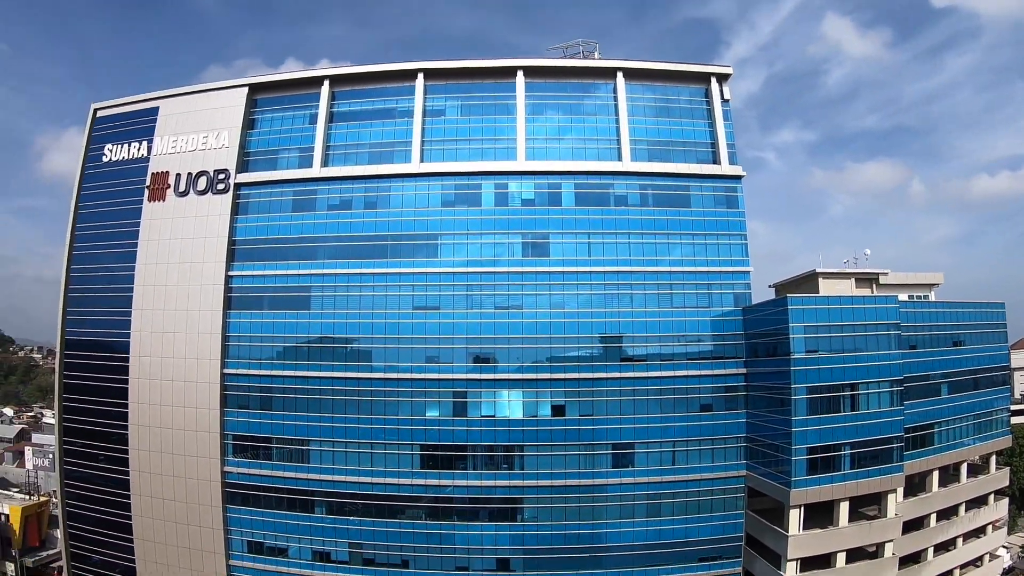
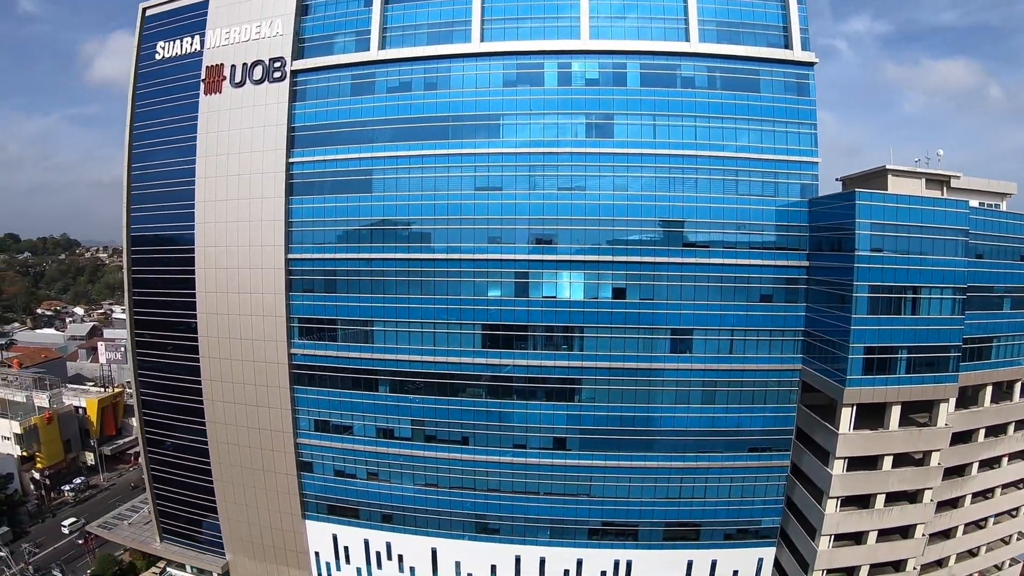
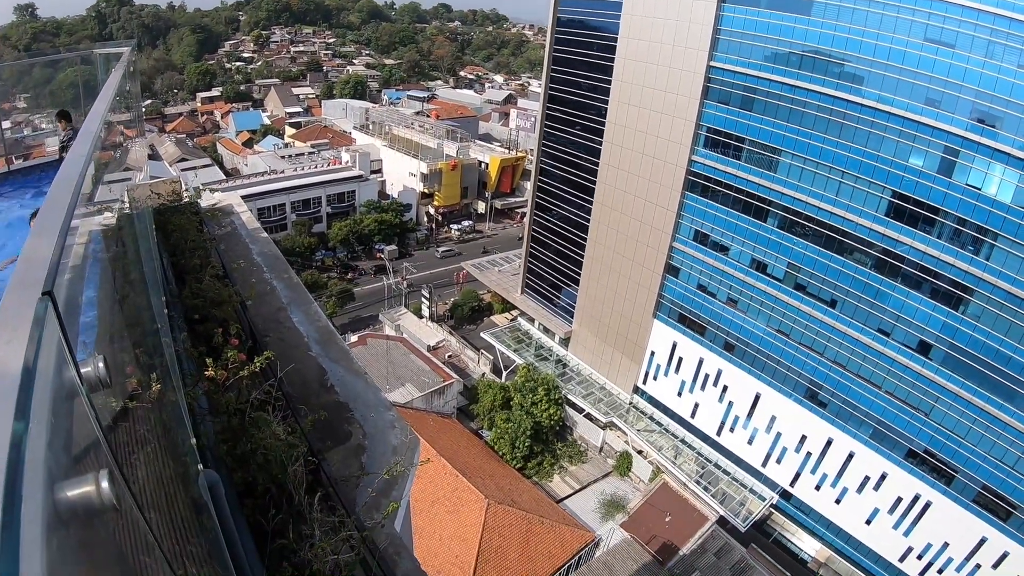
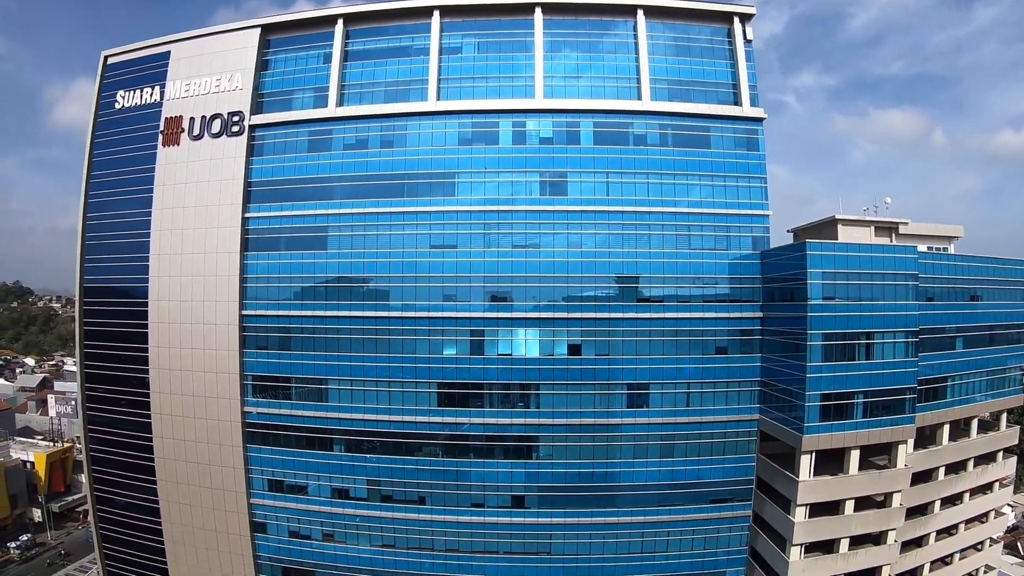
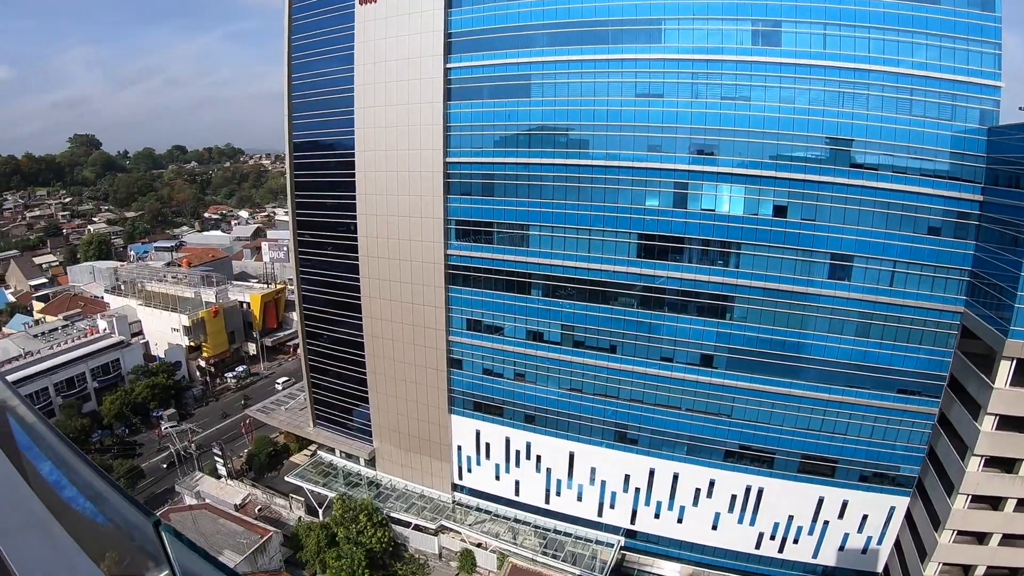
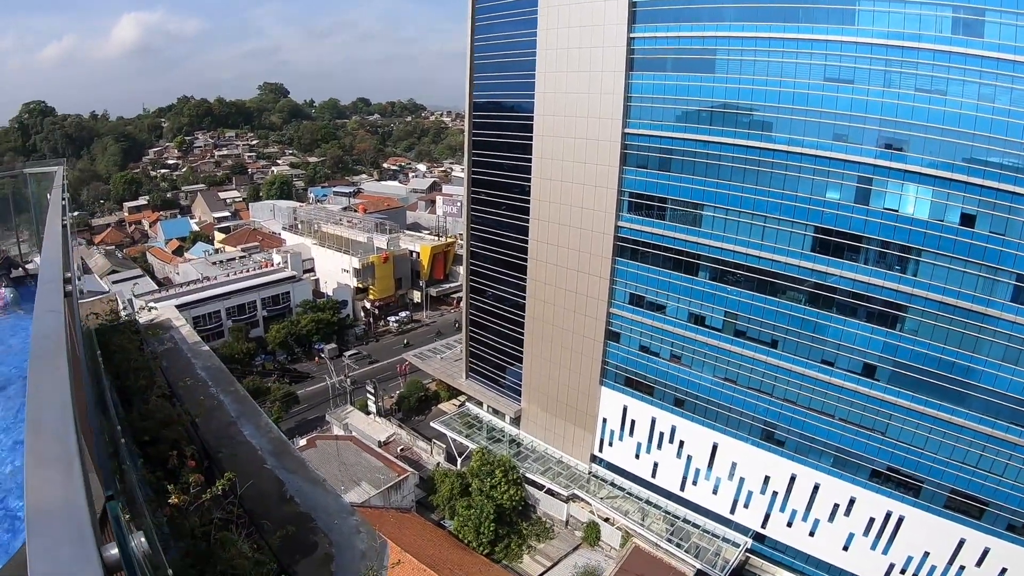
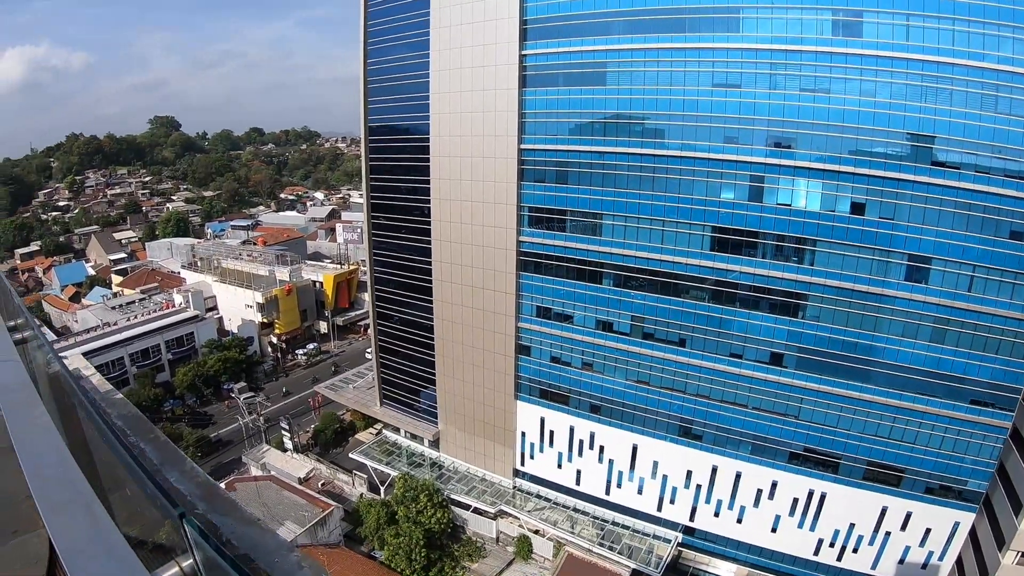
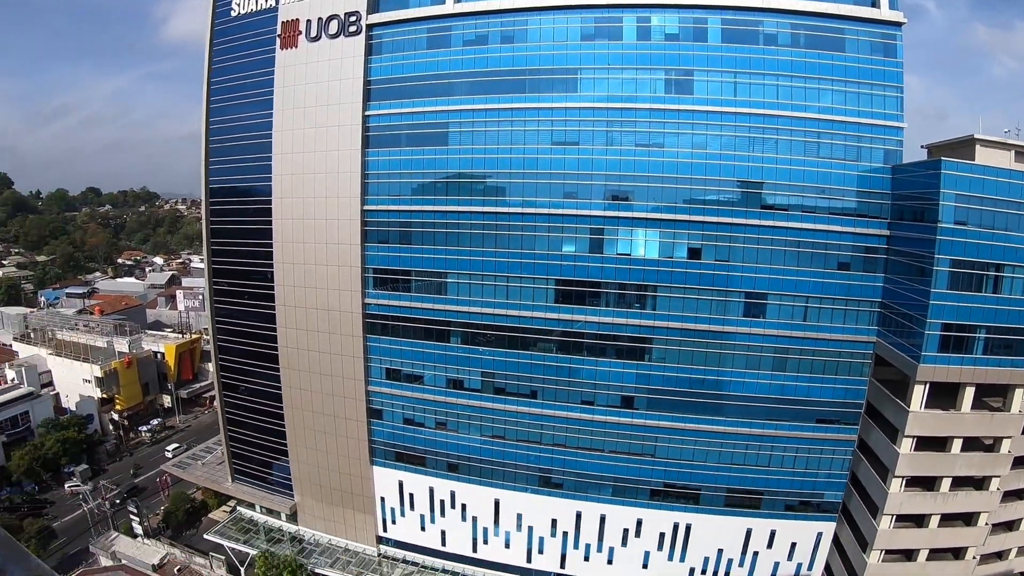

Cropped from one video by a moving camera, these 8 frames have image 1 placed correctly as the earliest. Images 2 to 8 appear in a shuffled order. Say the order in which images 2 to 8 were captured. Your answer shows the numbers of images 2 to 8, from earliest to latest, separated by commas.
4, 2, 8, 5, 7, 6, 3
